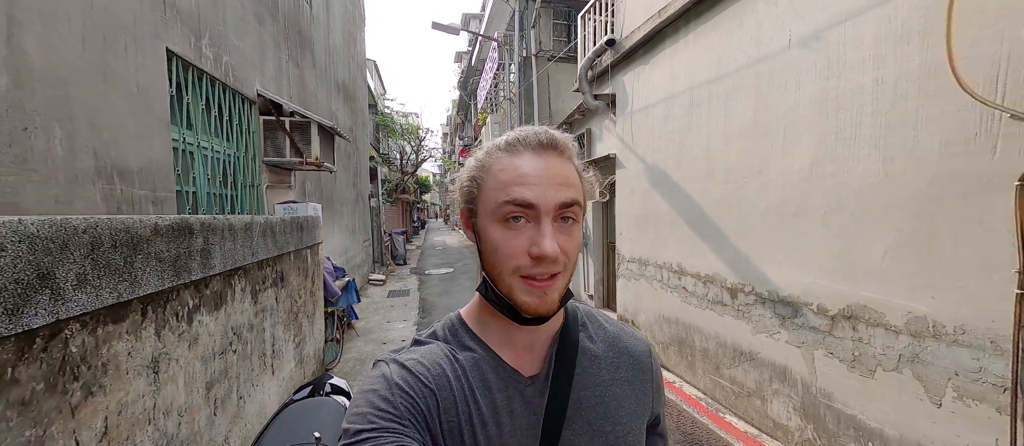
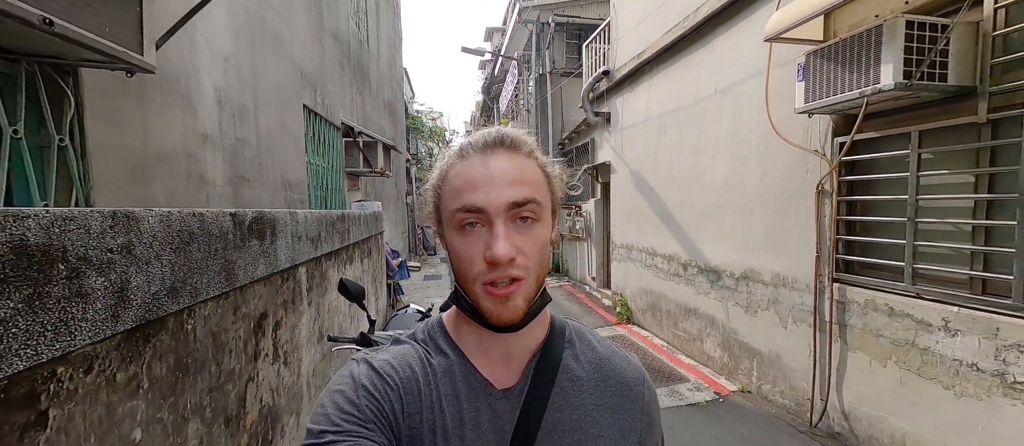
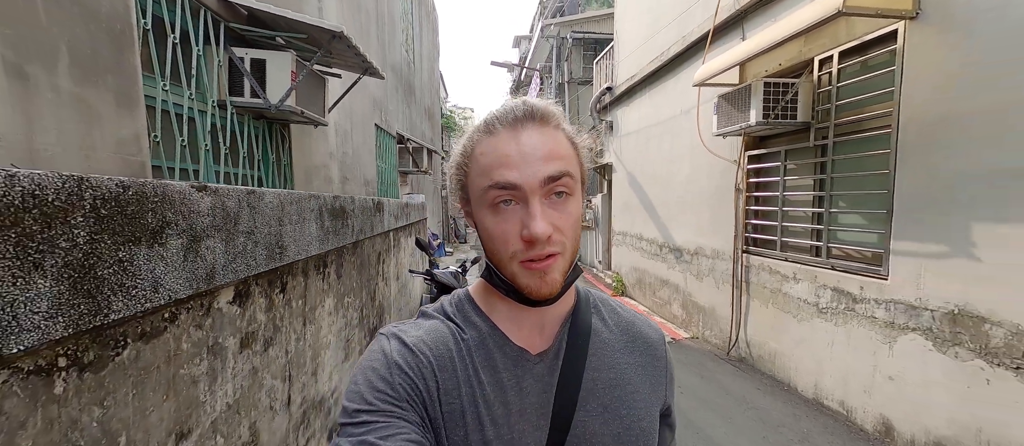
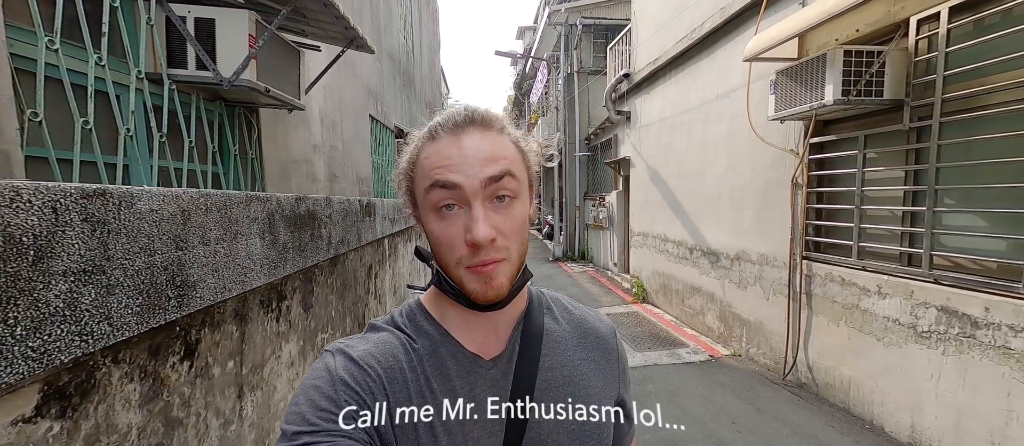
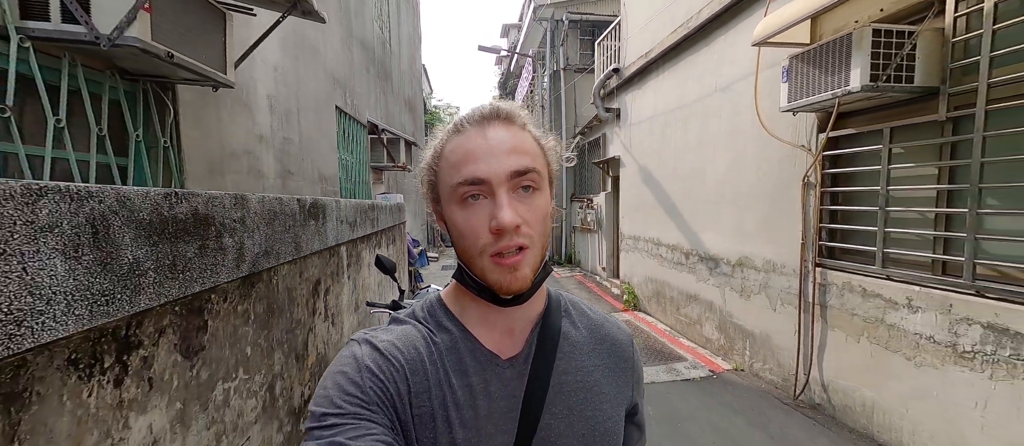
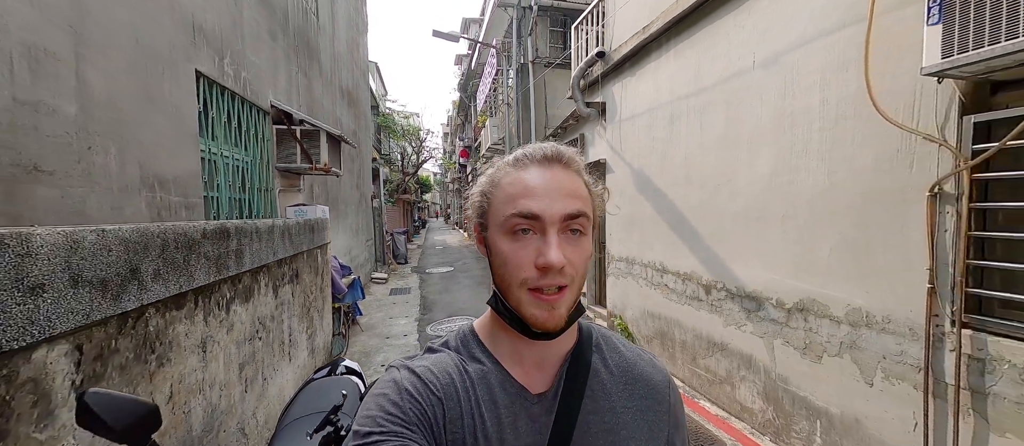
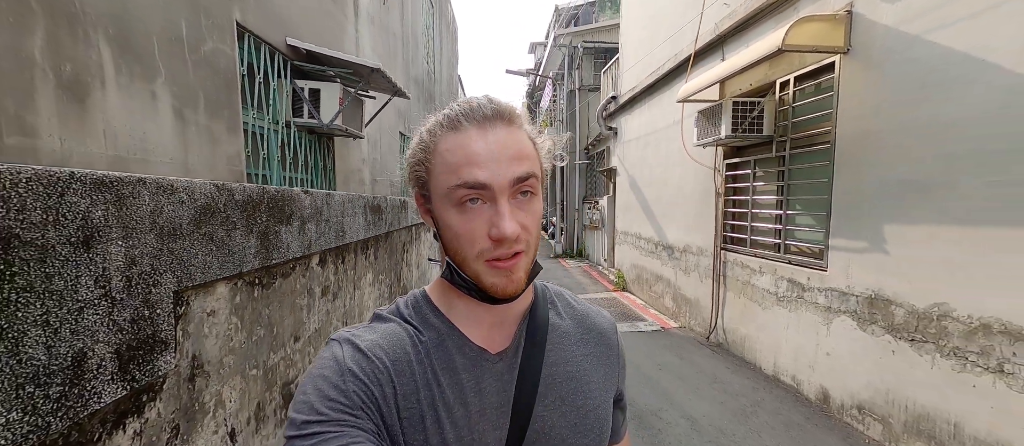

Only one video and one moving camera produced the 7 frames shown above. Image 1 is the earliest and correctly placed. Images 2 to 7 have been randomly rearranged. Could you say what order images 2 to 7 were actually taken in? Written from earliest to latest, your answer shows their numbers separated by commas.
6, 2, 5, 4, 3, 7
